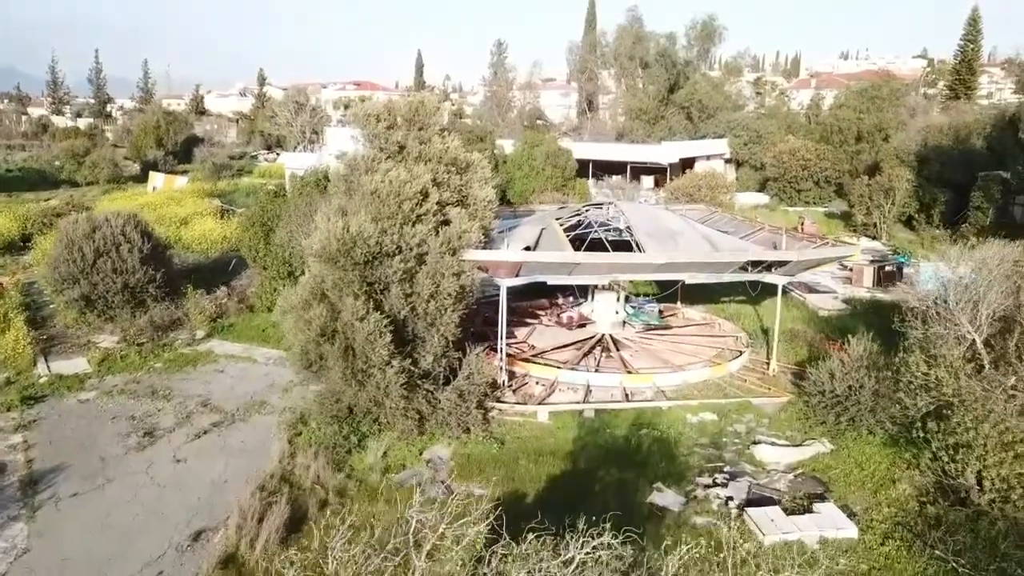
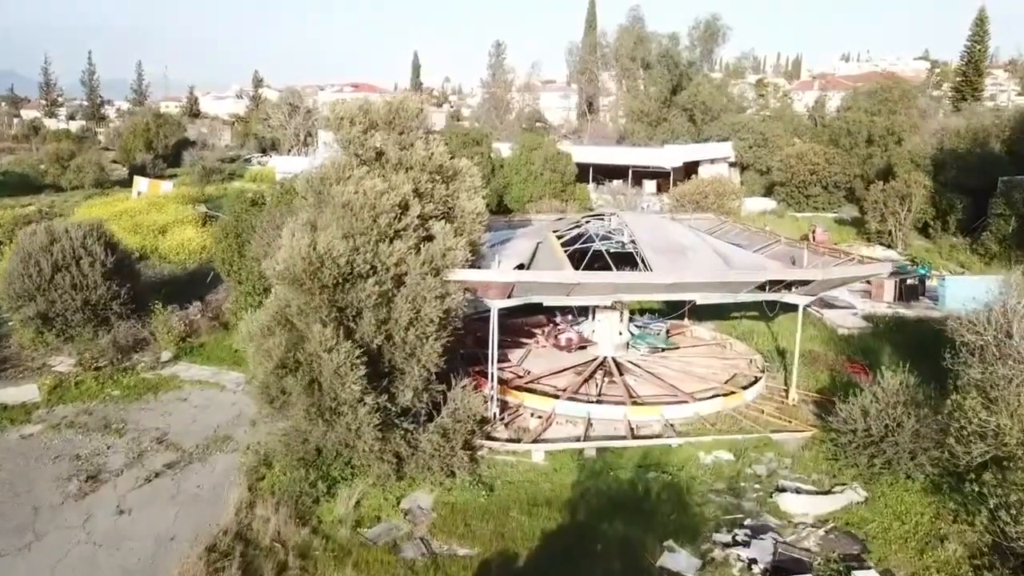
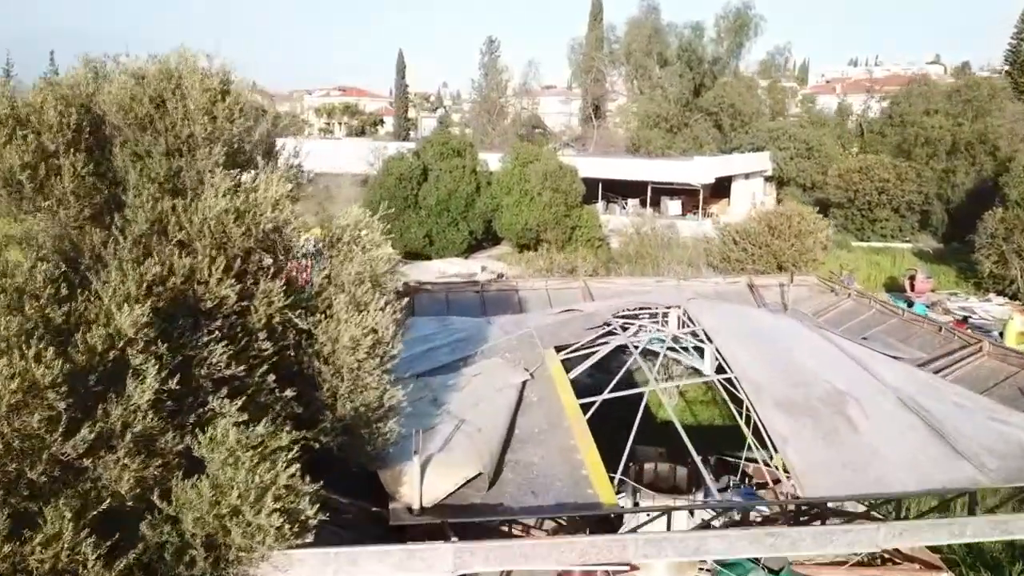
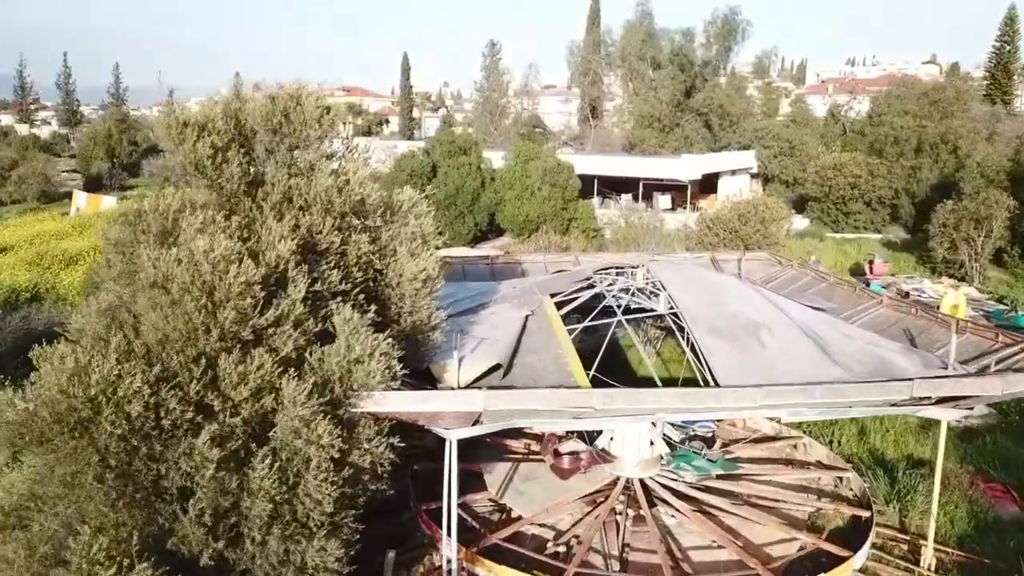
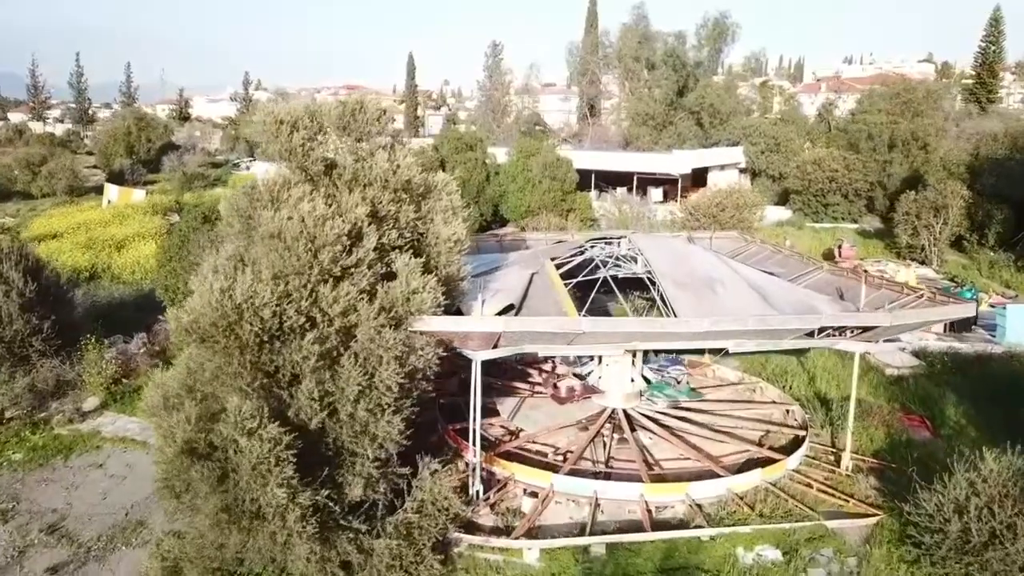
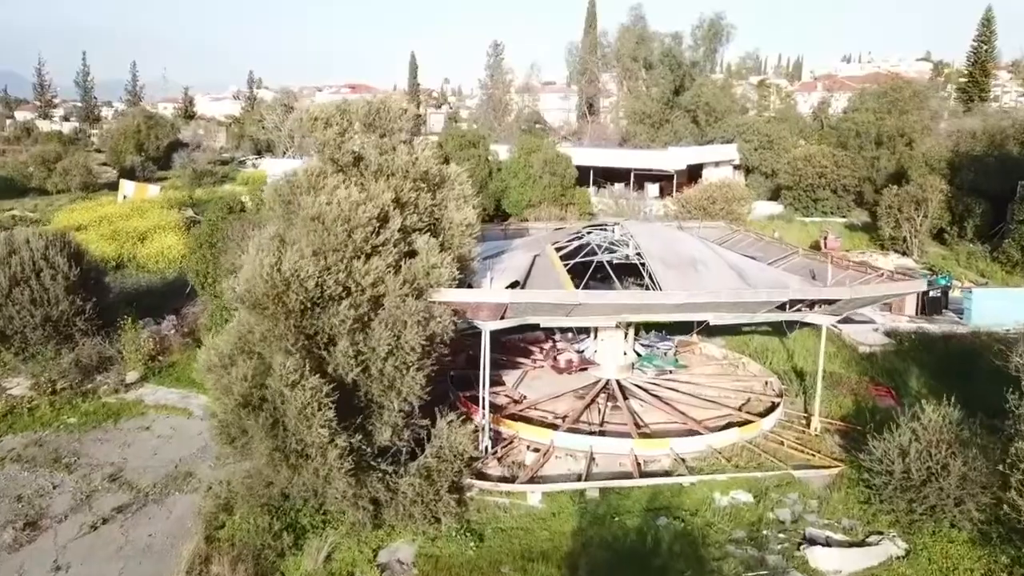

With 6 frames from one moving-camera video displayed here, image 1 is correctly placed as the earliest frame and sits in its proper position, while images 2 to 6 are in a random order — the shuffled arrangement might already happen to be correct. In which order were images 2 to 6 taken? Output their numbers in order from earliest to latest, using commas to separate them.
2, 6, 5, 4, 3
